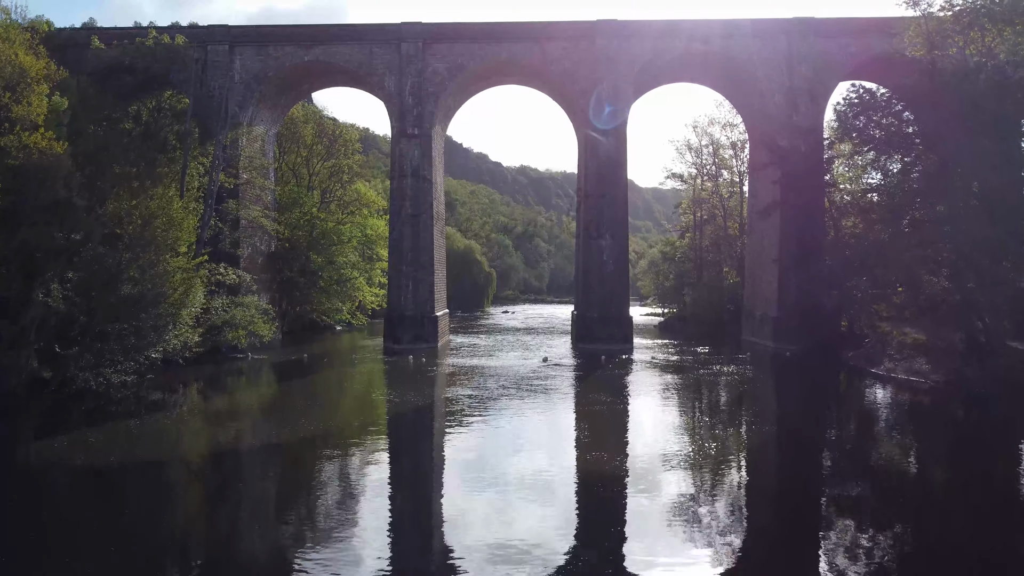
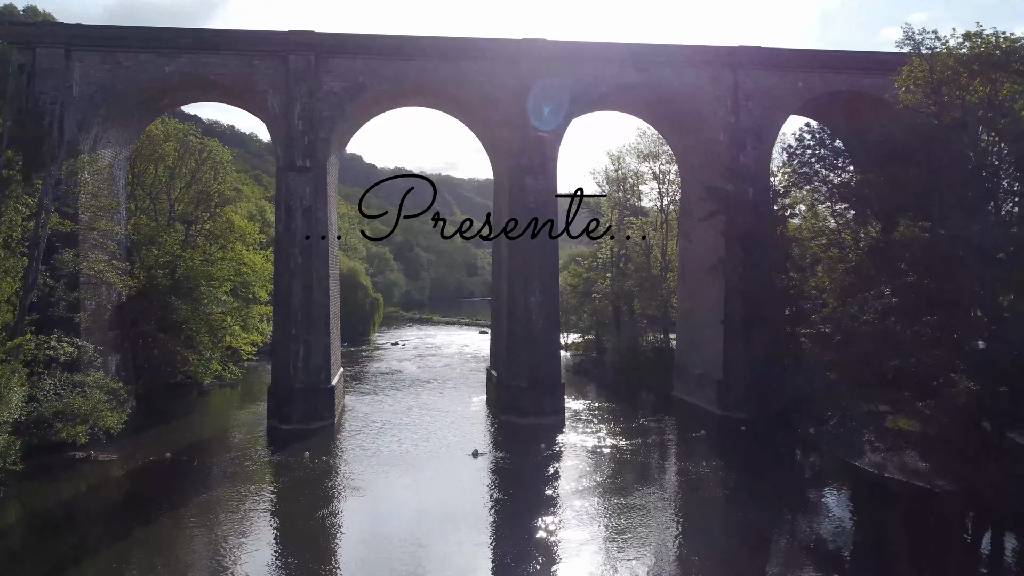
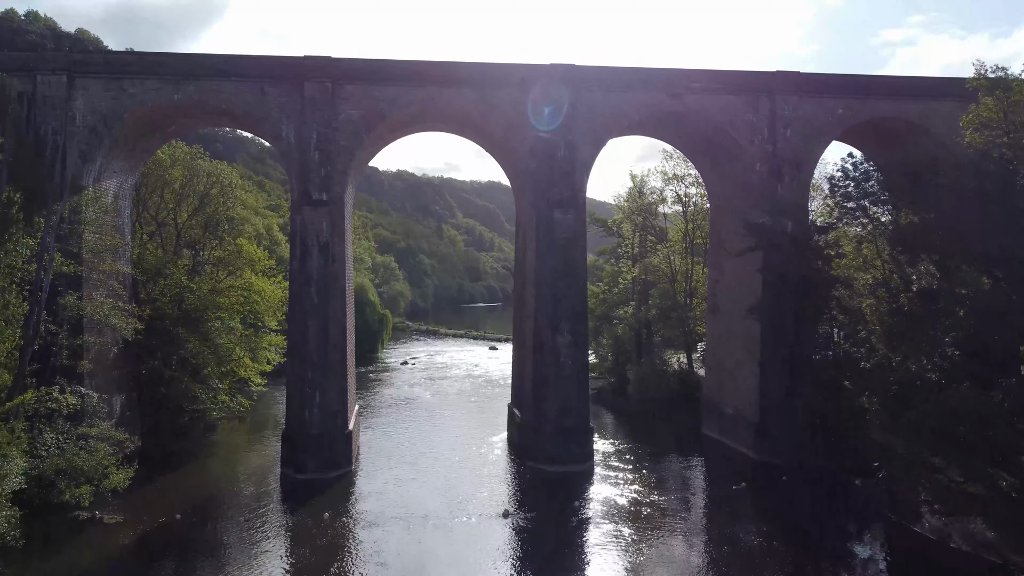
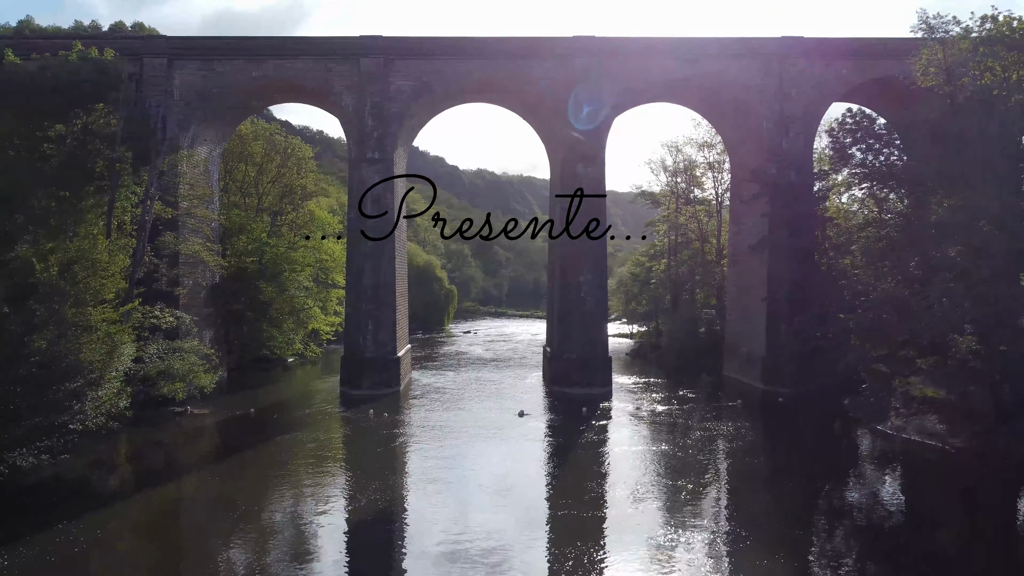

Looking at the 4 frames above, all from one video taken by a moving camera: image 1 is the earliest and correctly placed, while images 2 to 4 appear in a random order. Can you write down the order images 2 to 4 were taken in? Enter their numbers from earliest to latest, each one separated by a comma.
4, 2, 3
